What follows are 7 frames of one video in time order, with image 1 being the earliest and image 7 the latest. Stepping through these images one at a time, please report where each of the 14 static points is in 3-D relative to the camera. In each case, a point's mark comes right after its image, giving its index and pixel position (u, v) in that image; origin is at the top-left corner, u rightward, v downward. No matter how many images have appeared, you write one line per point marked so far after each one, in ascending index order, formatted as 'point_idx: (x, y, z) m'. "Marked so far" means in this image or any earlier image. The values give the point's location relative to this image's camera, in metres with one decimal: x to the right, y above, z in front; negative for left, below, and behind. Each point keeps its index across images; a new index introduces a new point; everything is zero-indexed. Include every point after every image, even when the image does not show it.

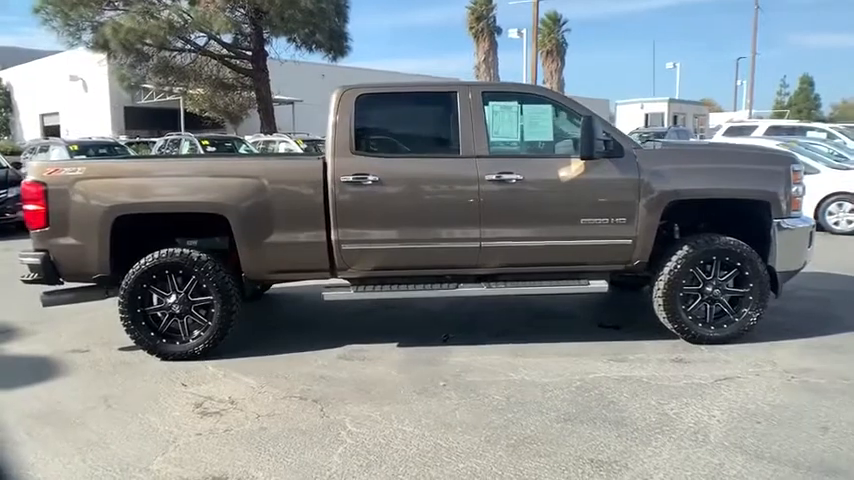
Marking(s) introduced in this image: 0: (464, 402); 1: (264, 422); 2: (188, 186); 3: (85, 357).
0: (+0.3, -1.1, +4.3) m
1: (-1.1, -1.2, +4.1) m
2: (-2.0, +0.5, +5.2) m
3: (-3.0, -1.0, +5.4) m
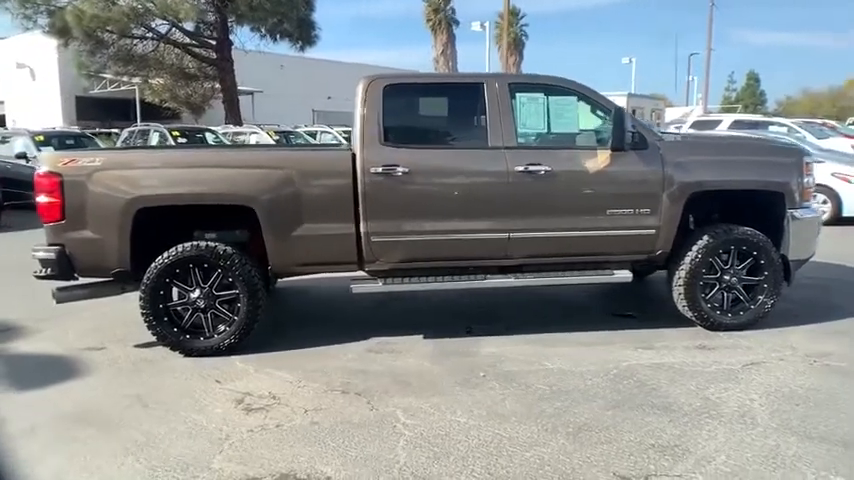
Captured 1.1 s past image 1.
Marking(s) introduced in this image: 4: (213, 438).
0: (+0.6, -1.1, +4.4) m
1: (-0.7, -1.2, +4.0) m
2: (-1.8, +0.5, +5.0) m
3: (-2.8, -1.0, +5.2) m
4: (-1.3, -1.2, +3.7) m
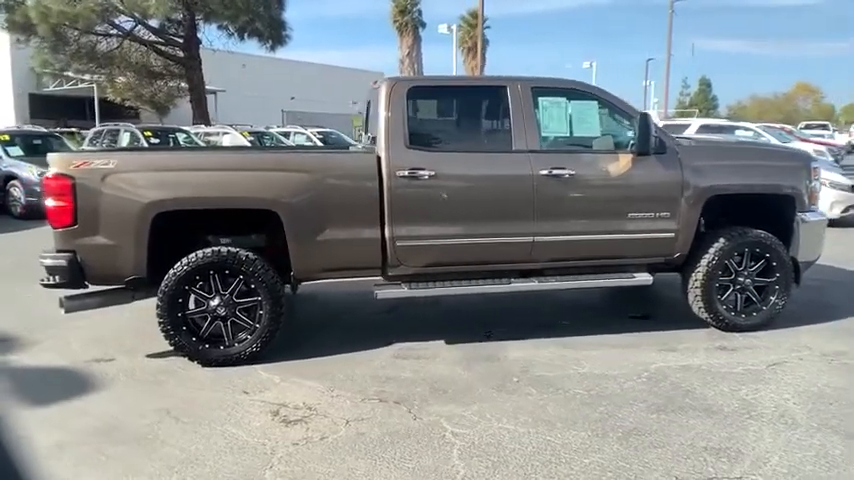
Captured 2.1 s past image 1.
0: (+0.9, -1.1, +4.3) m
1: (-0.4, -1.2, +3.9) m
2: (-1.5, +0.5, +4.9) m
3: (-2.6, -1.0, +5.0) m
4: (-1.0, -1.3, +3.6) m
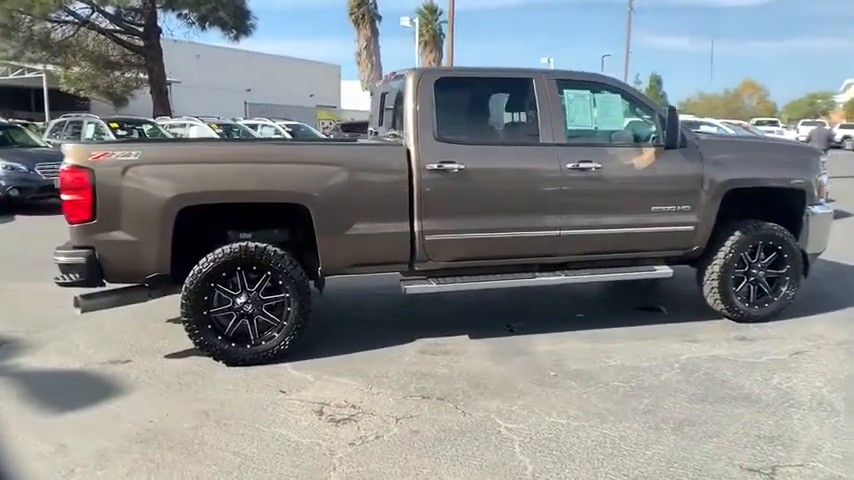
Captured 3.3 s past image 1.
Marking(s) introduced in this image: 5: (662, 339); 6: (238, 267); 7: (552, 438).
0: (+1.2, -1.1, +4.3) m
1: (-0.1, -1.2, +3.8) m
2: (-1.3, +0.5, +4.7) m
3: (-2.3, -1.0, +4.8) m
4: (-0.6, -1.2, +3.5) m
5: (+2.1, -0.9, +5.4) m
6: (-1.5, -0.2, +4.7) m
7: (+0.7, -1.2, +3.7) m
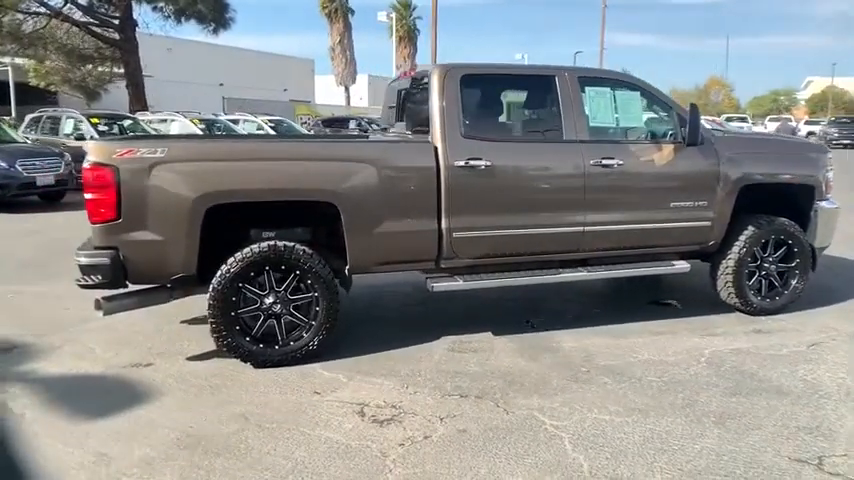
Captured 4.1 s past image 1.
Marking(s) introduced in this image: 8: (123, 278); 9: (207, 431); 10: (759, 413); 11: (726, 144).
0: (+1.4, -1.0, +4.4) m
1: (+0.2, -1.2, +3.8) m
2: (-1.0, +0.5, +4.6) m
3: (-2.0, -1.0, +4.7) m
4: (-0.3, -1.2, +3.4) m
5: (+2.3, -0.8, +5.5) m
6: (-1.2, -0.2, +4.7) m
7: (+1.0, -1.2, +3.7) m
8: (-2.2, -0.3, +4.5) m
9: (-1.3, -1.2, +3.7) m
10: (+2.2, -1.1, +4.0) m
11: (+2.8, +0.9, +5.8) m
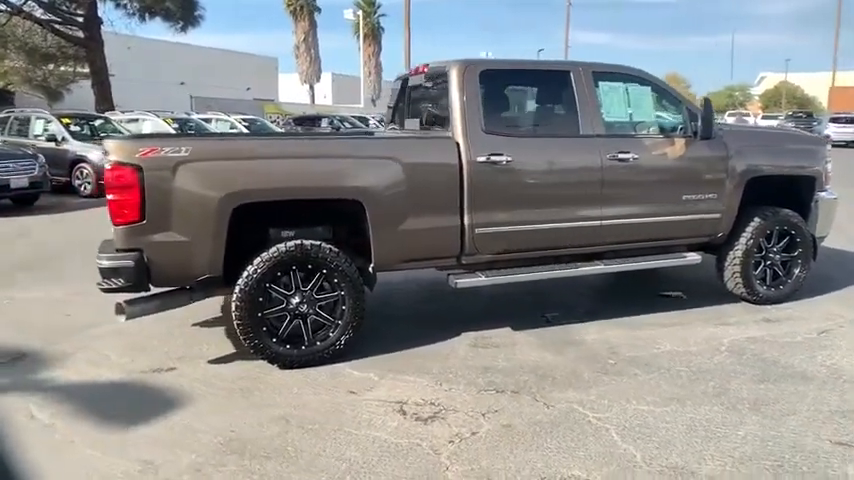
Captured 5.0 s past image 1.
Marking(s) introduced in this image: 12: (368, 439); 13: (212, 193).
0: (+1.7, -1.0, +4.4) m
1: (+0.5, -1.1, +3.8) m
2: (-0.8, +0.5, +4.5) m
3: (-1.8, -1.0, +4.5) m
4: (0.0, -1.2, +3.4) m
5: (+2.5, -0.8, +5.6) m
6: (-1.0, -0.2, +4.6) m
7: (+1.3, -1.1, +3.7) m
8: (-2.0, -0.3, +4.4) m
9: (-1.1, -1.2, +3.6) m
10: (+2.4, -1.1, +4.1) m
11: (+3.0, +1.0, +5.9) m
12: (-0.4, -1.2, +3.6) m
13: (-1.5, +0.3, +4.3) m
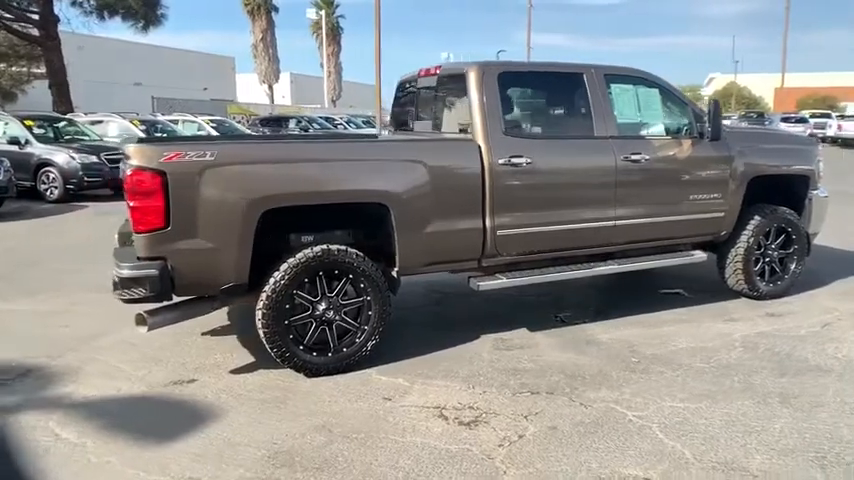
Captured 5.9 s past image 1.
0: (+1.9, -1.0, +4.5) m
1: (+0.7, -1.1, +3.8) m
2: (-0.6, +0.5, +4.5) m
3: (-1.6, -1.1, +4.4) m
4: (+0.3, -1.2, +3.4) m
5: (+2.6, -0.8, +5.8) m
6: (-0.8, -0.2, +4.5) m
7: (+1.6, -1.1, +3.8) m
8: (-1.8, -0.3, +4.2) m
9: (-0.8, -1.2, +3.5) m
10: (+2.7, -1.0, +4.2) m
11: (+3.1, +1.0, +6.1) m
12: (-0.1, -1.2, +3.5) m
13: (-1.3, +0.3, +4.2) m
